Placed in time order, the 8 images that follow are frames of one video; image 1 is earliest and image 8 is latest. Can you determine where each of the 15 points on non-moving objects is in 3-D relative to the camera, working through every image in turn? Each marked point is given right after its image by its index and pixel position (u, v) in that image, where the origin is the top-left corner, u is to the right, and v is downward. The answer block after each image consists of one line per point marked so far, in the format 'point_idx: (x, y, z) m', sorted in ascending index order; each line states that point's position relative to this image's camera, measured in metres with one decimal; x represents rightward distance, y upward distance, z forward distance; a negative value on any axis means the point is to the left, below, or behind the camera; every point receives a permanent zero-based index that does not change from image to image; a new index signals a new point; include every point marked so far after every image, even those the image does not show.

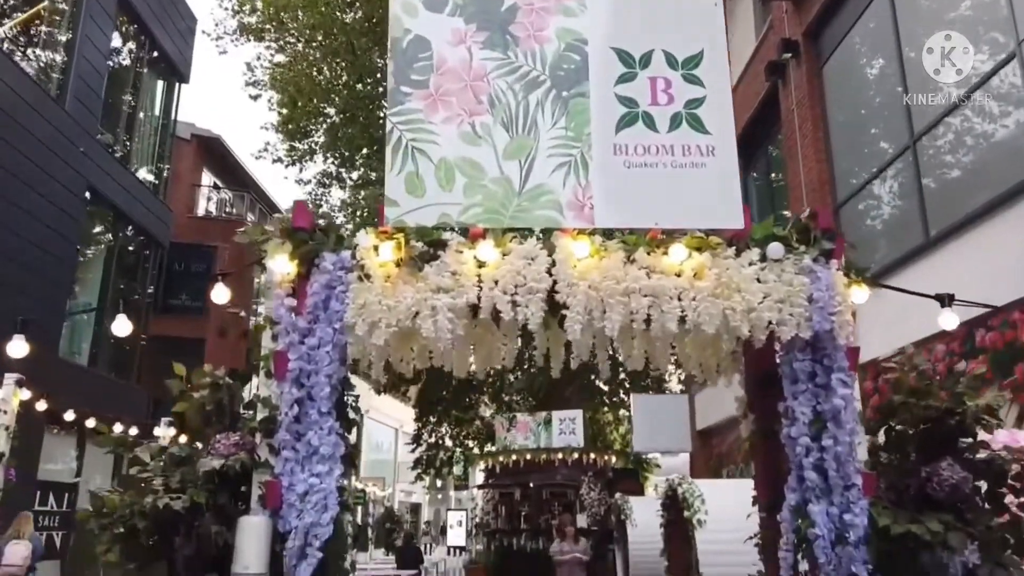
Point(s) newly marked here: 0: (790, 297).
0: (+1.0, 0.0, +2.9) m
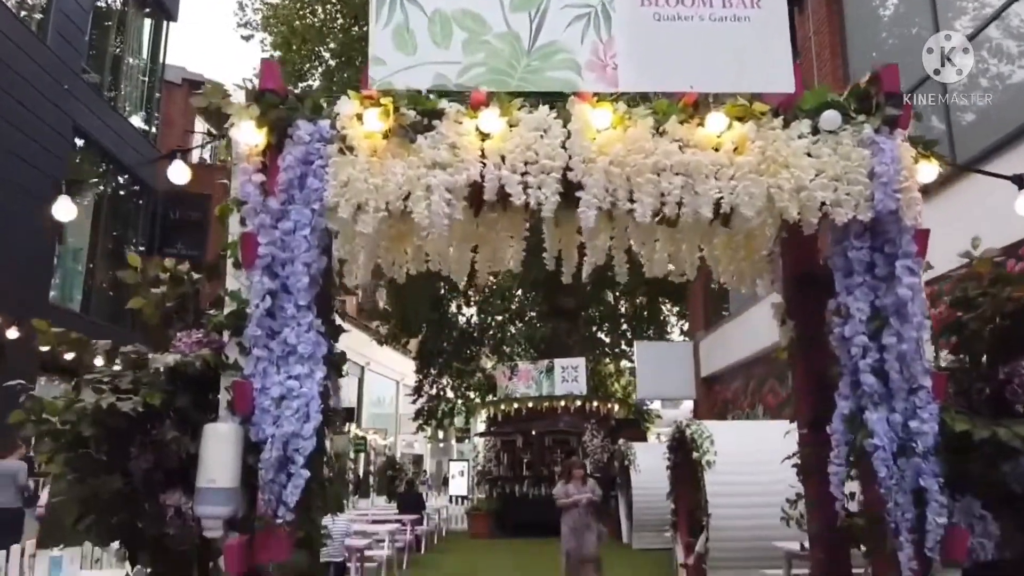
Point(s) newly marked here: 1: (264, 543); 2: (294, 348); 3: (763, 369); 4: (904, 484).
0: (+1.0, +0.3, +2.5) m
1: (-0.8, -0.8, +2.5) m
2: (-0.6, -0.2, +2.4) m
3: (+4.2, -1.4, +14.3) m
4: (+1.1, -0.6, +2.4) m
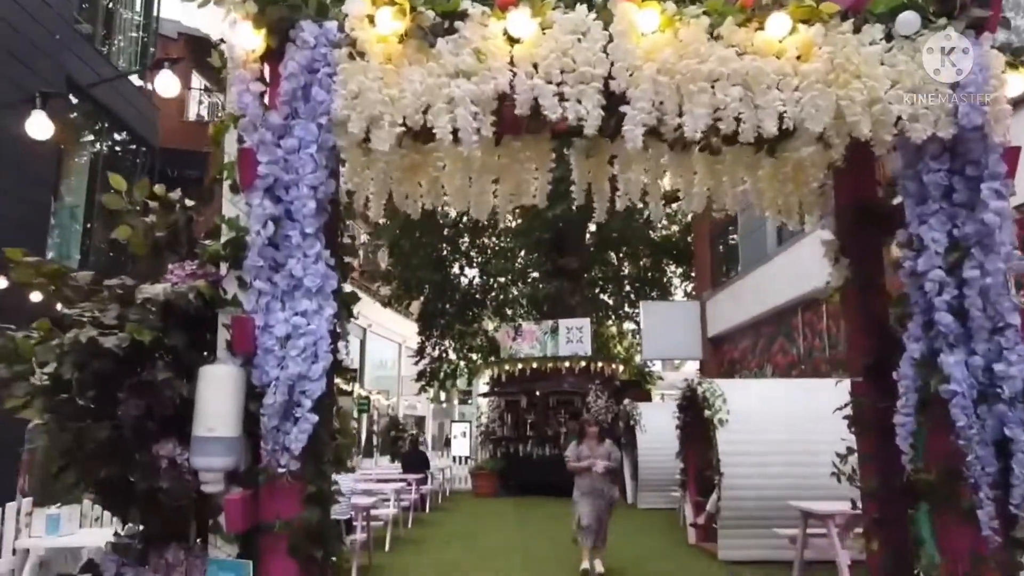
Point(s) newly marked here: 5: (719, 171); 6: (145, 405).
0: (+1.1, +0.5, +2.2) m
1: (-0.7, -0.6, +2.3) m
2: (-0.5, 0.0, +2.2) m
3: (+4.3, -0.7, +14.1) m
4: (+1.2, -0.4, +2.2) m
5: (+0.8, +0.4, +3.0) m
6: (-1.1, -0.3, +2.5) m
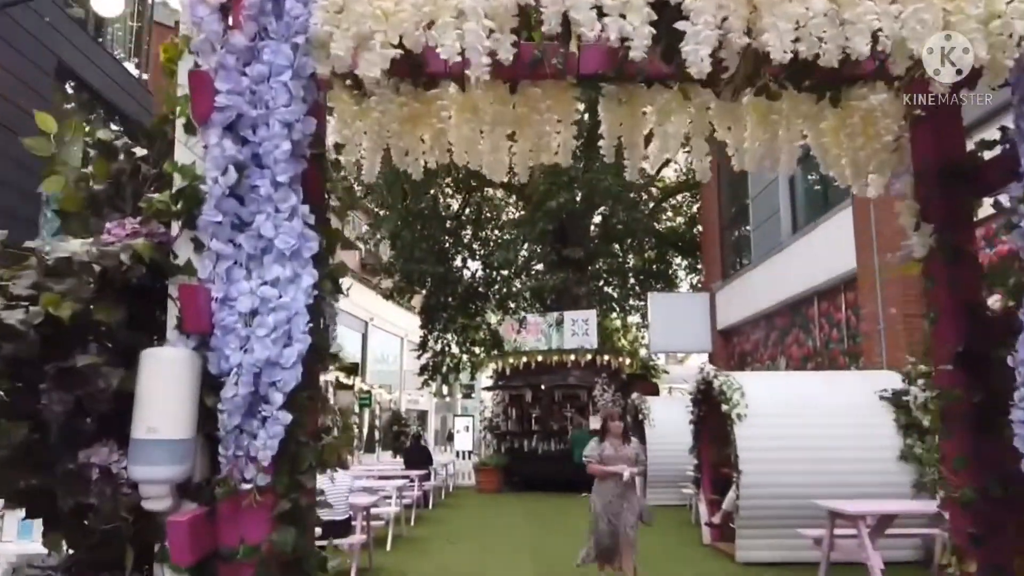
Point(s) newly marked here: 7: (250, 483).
0: (+1.1, +0.6, +1.7) m
1: (-0.6, -0.5, +1.8) m
2: (-0.5, +0.1, +1.7) m
3: (+4.4, -0.5, +13.6) m
4: (+1.3, -0.3, +1.7) m
5: (+0.8, +0.5, +2.6) m
6: (-1.0, -0.3, +2.1) m
7: (-0.6, -0.4, +1.8) m
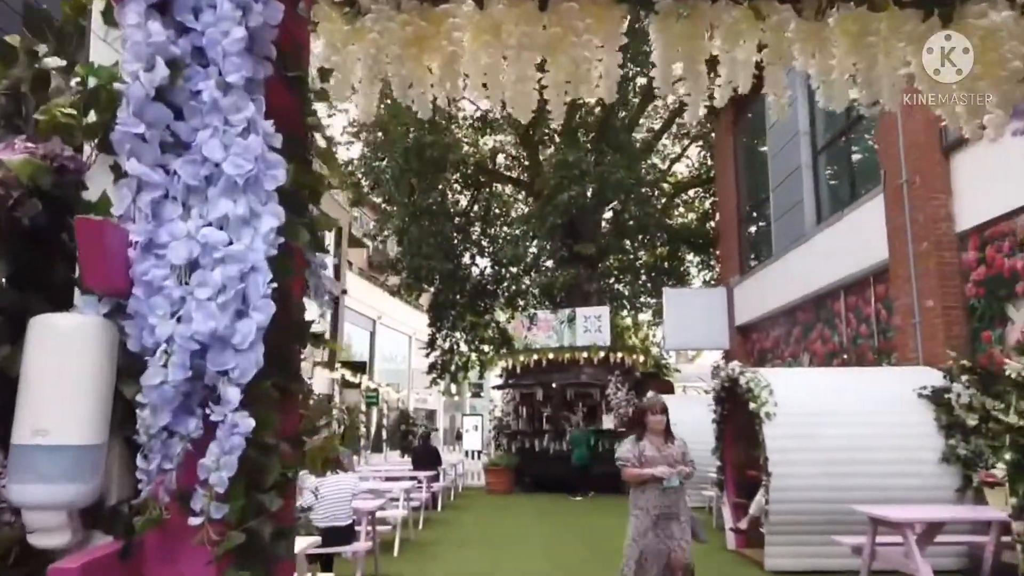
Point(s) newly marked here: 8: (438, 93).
0: (+1.2, +0.7, +1.2) m
1: (-0.5, -0.4, +1.4) m
2: (-0.4, +0.2, +1.2) m
3: (+4.6, -0.4, +13.1) m
4: (+1.3, -0.2, +1.2) m
5: (+0.9, +0.6, +2.1) m
6: (-1.0, -0.2, +1.6) m
7: (-0.5, -0.3, +1.3) m
8: (-0.2, +0.5, +2.1) m
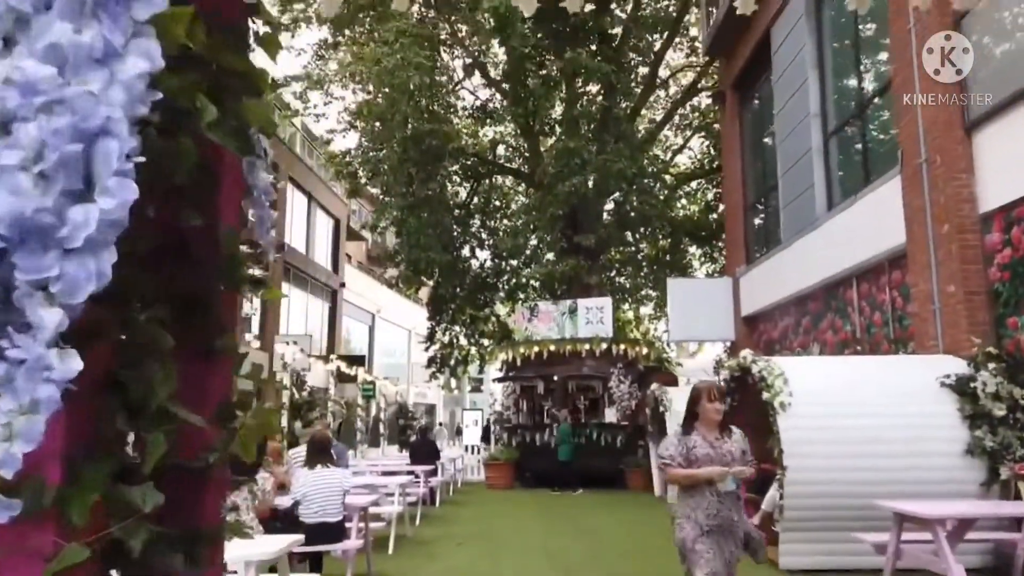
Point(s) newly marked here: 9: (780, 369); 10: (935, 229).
0: (+1.2, +0.8, +0.8) m
1: (-0.5, -0.3, +0.9) m
2: (-0.4, +0.3, +0.8) m
3: (+4.6, -0.2, +12.7) m
4: (+1.3, -0.1, +0.8) m
5: (+0.9, +0.7, +1.6) m
6: (-1.0, -0.1, +1.2) m
7: (-0.5, -0.2, +0.9) m
8: (-0.2, +0.6, +1.7) m
9: (+2.5, -0.8, +7.9) m
10: (+4.4, +0.6, +8.7) m
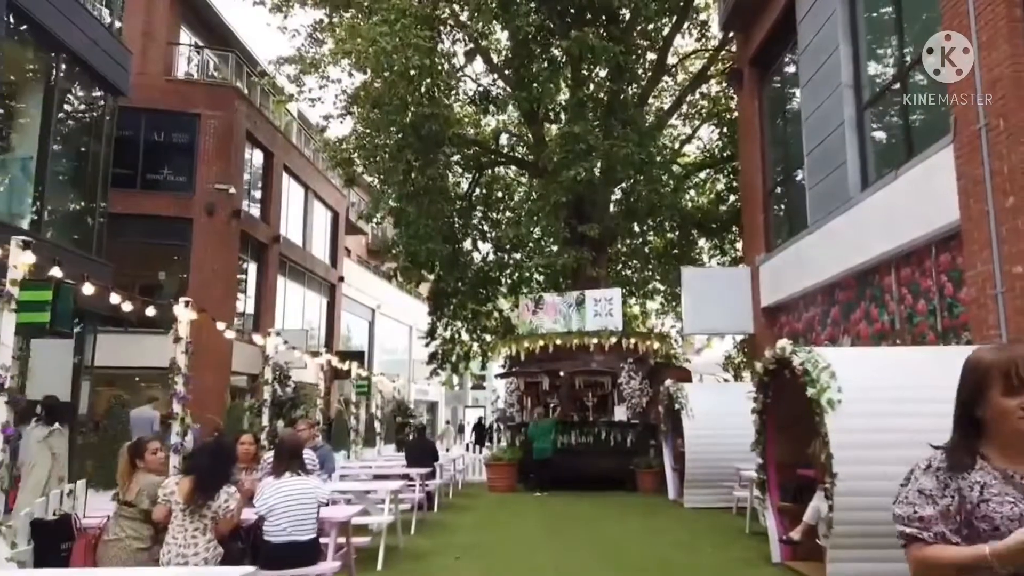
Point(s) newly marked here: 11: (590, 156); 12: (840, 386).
0: (+1.2, +1.0, -0.2) m
1: (-0.5, -0.2, -0.1) m
2: (-0.4, +0.4, -0.2) m
3: (+4.7, -0.1, +11.6) m
4: (+1.4, 0.0, -0.2) m
5: (+0.9, +0.8, +0.6) m
6: (-1.0, +0.1, +0.1) m
7: (-0.5, -0.1, -0.1) m
8: (-0.2, +0.7, +0.6) m
9: (+2.6, -0.6, +6.9) m
10: (+4.4, +0.8, +7.7) m
11: (+1.8, +3.0, +19.3) m
12: (+2.6, -0.8, +6.6) m
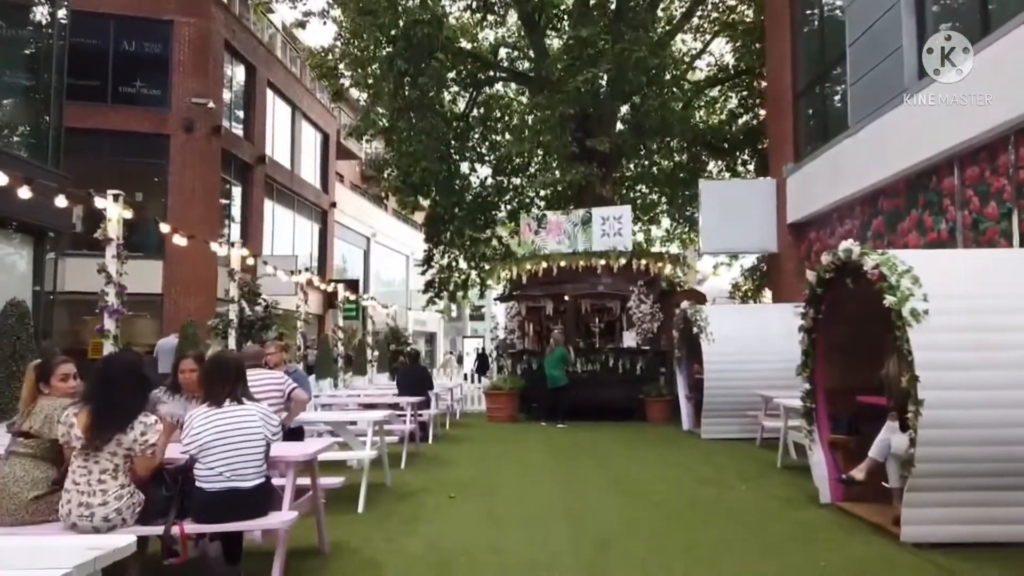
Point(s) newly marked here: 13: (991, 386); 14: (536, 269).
0: (+1.3, +1.1, -1.7) m
1: (-0.5, 0.0, -1.4) m
2: (-0.4, +0.6, -1.6) m
3: (+4.7, +1.1, +10.2) m
4: (+1.4, +0.2, -1.6) m
5: (+0.9, +1.1, -0.8) m
6: (-0.9, +0.3, -1.2) m
7: (-0.4, +0.1, -1.5) m
8: (-0.1, +1.0, -0.8) m
9: (+2.6, +0.2, +5.5) m
10: (+4.5, +1.6, +6.3) m
11: (+1.8, +4.7, +17.7) m
12: (+2.6, 0.0, +5.3) m
13: (+2.9, -0.6, +5.0) m
14: (+0.5, +0.4, +16.3) m
